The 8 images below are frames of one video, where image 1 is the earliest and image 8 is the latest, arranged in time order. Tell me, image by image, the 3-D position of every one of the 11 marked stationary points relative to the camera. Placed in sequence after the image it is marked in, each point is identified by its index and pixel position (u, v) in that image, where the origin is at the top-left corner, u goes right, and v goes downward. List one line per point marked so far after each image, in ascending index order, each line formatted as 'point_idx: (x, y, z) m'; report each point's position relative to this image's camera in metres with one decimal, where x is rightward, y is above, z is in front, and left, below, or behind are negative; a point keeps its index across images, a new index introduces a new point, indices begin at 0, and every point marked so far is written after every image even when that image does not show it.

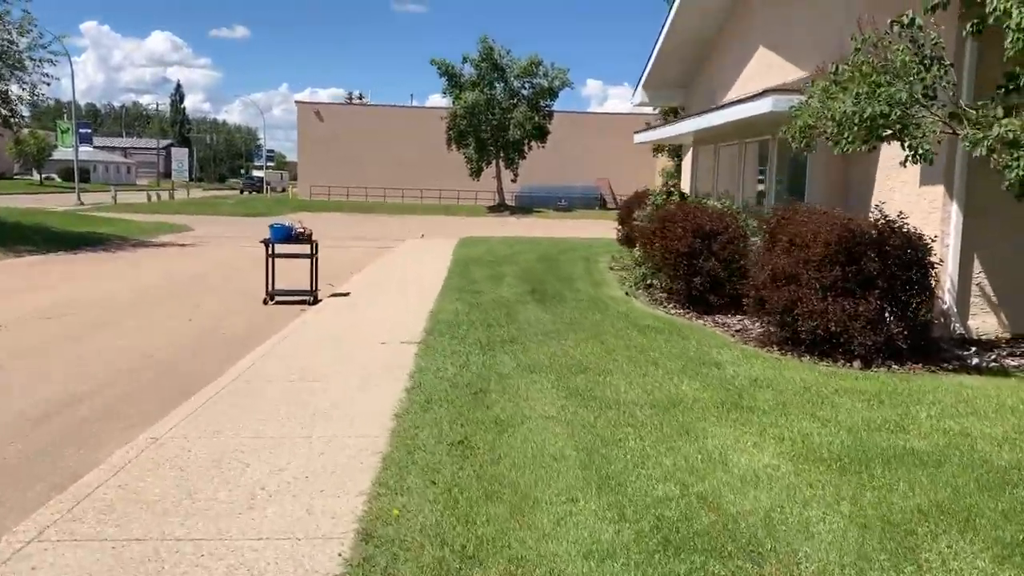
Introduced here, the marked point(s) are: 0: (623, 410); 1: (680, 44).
0: (+0.7, -0.8, +5.8) m
1: (+3.4, +4.9, +17.2) m
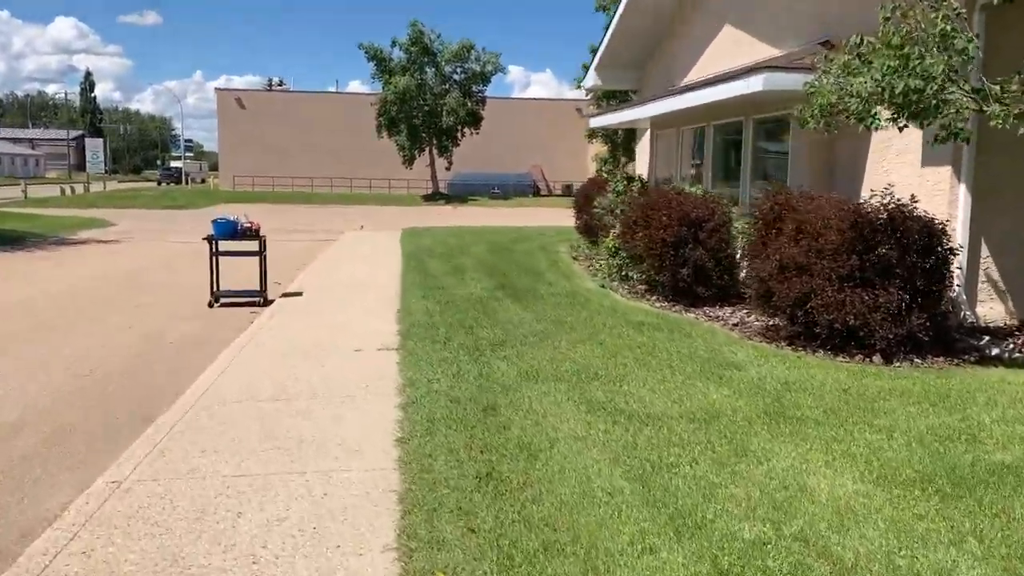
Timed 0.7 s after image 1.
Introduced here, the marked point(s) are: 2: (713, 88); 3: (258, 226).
0: (+0.9, -0.8, +5.1) m
1: (+2.4, +5.1, +16.6) m
2: (+2.6, +2.5, +10.7) m
3: (-3.4, +0.8, +11.5) m
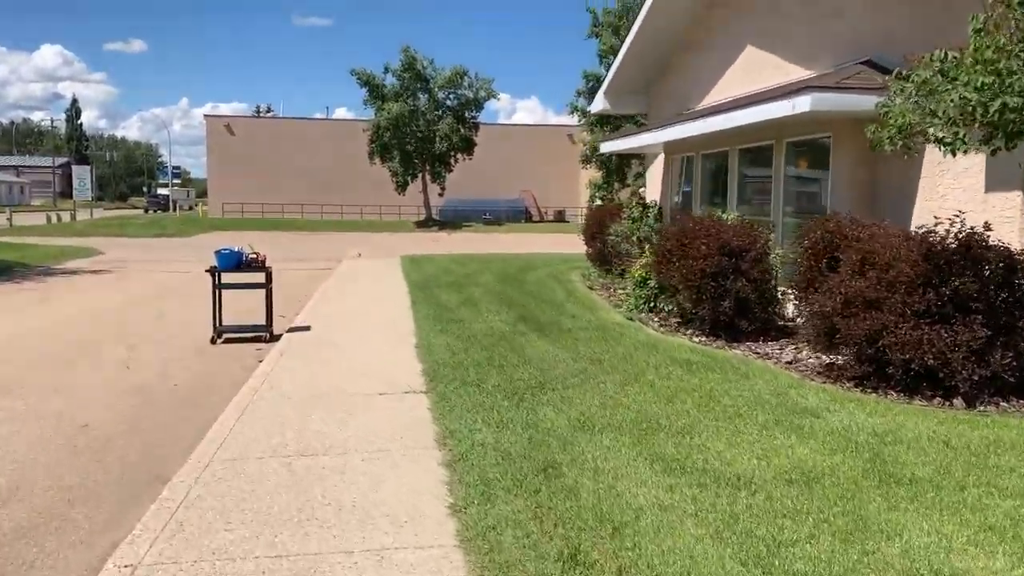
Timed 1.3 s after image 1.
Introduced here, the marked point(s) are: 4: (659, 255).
0: (+1.3, -1.1, +4.5) m
1: (+2.6, +4.6, +16.1) m
2: (+2.9, +2.1, +10.1) m
3: (-3.2, +0.4, +10.9) m
4: (+1.7, +0.4, +9.8) m
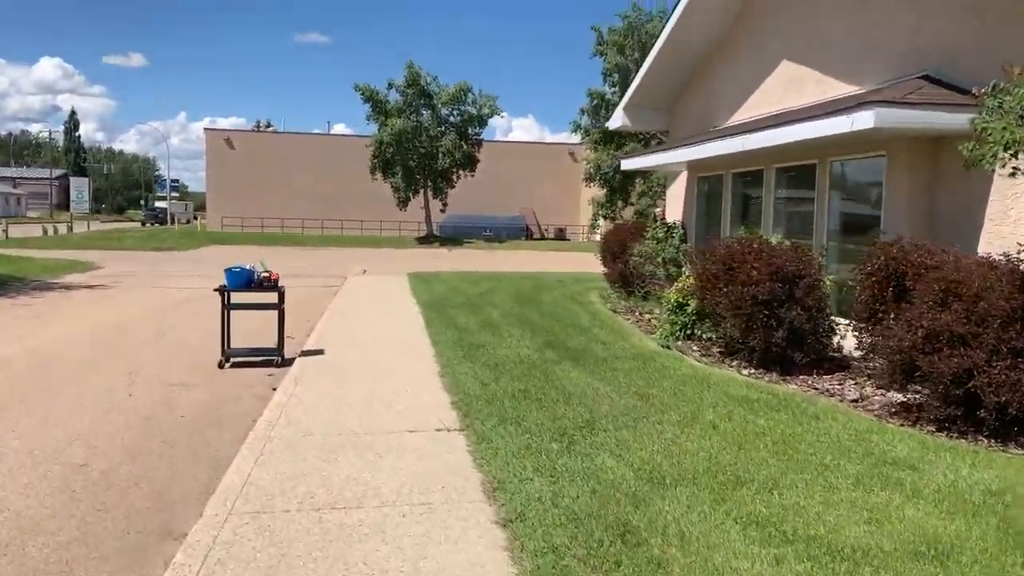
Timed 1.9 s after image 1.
0: (+1.6, -1.2, +3.8) m
1: (+2.9, +4.2, +15.6) m
2: (+3.2, +1.8, +9.5) m
3: (-2.8, +0.1, +10.2) m
4: (+2.0, +0.1, +9.2) m
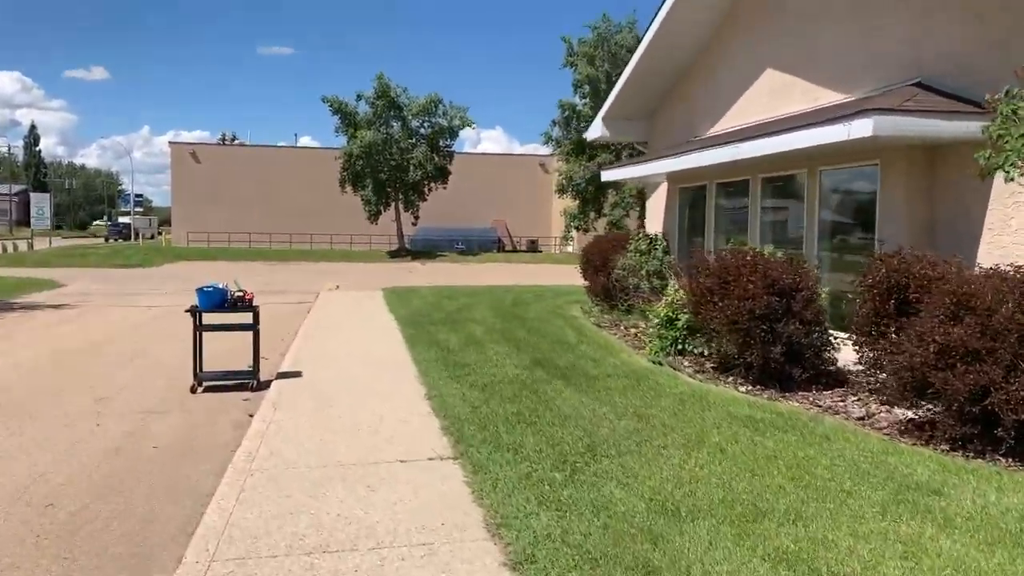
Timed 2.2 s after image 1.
0: (+1.7, -1.3, +3.5) m
1: (+2.5, +3.9, +15.4) m
2: (+3.1, +1.7, +9.3) m
3: (-3.0, -0.1, +9.8) m
4: (+1.9, -0.1, +8.9) m
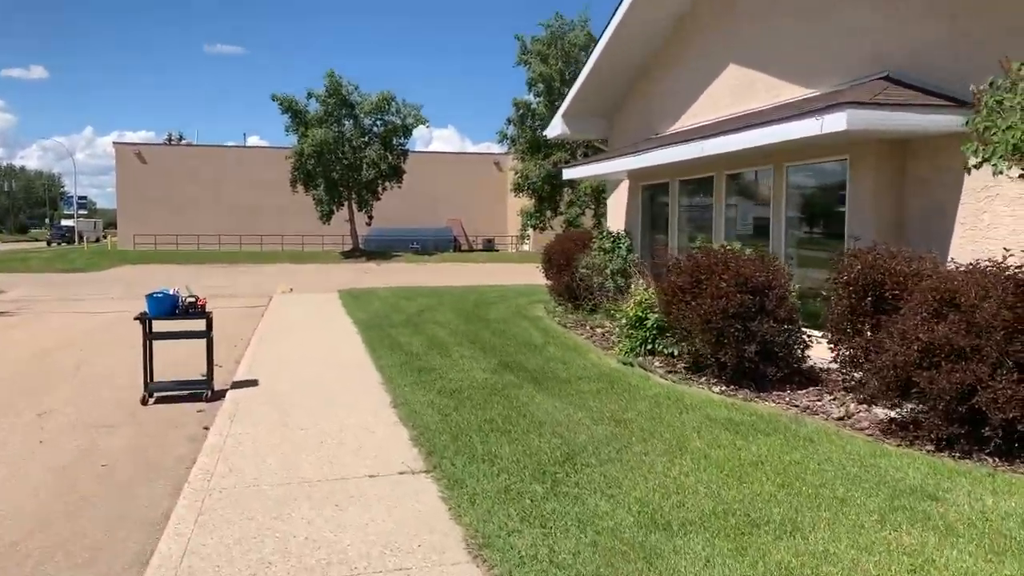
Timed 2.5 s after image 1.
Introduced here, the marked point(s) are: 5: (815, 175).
0: (+1.7, -1.3, +3.3) m
1: (+1.8, +4.0, +15.2) m
2: (+2.7, +1.7, +9.2) m
3: (-3.4, -0.1, +9.3) m
4: (+1.6, -0.1, +8.7) m
5: (+3.4, +1.3, +9.7) m
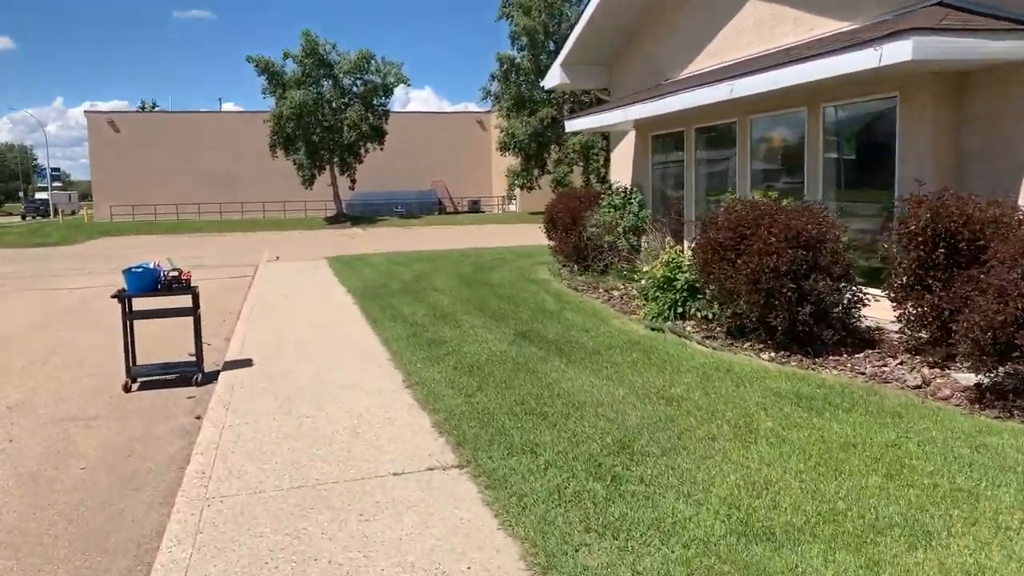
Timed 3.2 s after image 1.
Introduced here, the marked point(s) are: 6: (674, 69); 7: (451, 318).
0: (+2.0, -1.2, +2.5) m
1: (+1.7, +4.6, +14.2) m
2: (+2.8, +2.1, +8.3) m
3: (-3.2, +0.1, +8.4) m
4: (+1.8, +0.3, +7.9) m
5: (+3.5, +1.8, +8.8) m
6: (+2.6, +3.5, +13.6) m
7: (-0.7, -0.4, +10.4) m
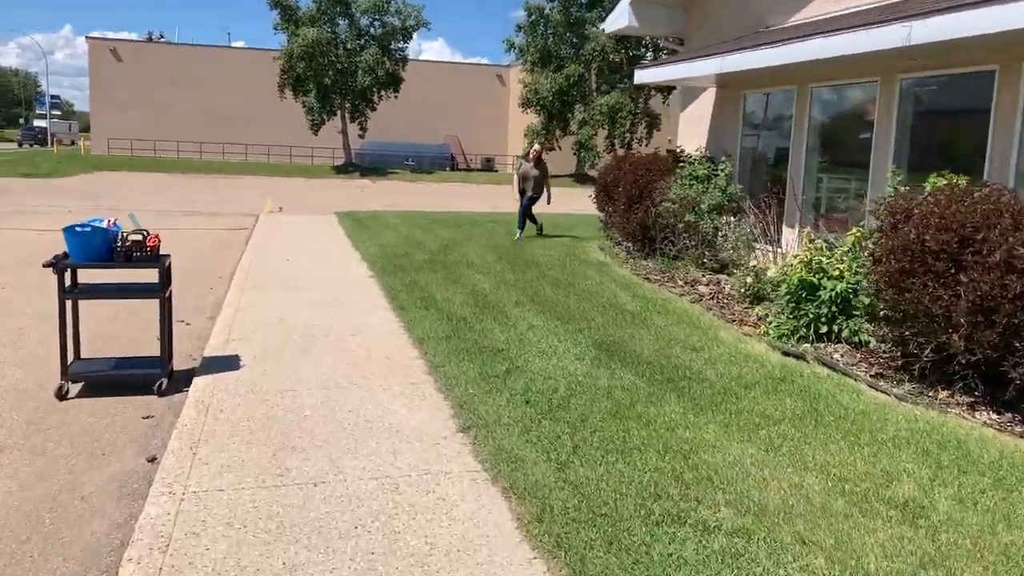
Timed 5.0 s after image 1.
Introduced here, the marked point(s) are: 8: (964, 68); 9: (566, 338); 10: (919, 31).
0: (+2.6, -1.6, +0.2) m
1: (+2.7, +4.8, +11.6) m
2: (+3.6, +2.0, +5.9) m
3: (-2.5, +0.3, +6.0) m
4: (+2.4, +0.2, +5.5) m
5: (+4.3, +1.6, +6.4) m
6: (+3.5, +3.6, +11.1) m
7: (-0.1, -0.2, +8.1) m
8: (+4.0, +2.0, +7.6) m
9: (+0.5, -0.4, +7.0) m
10: (+3.4, +2.0, +6.7) m
